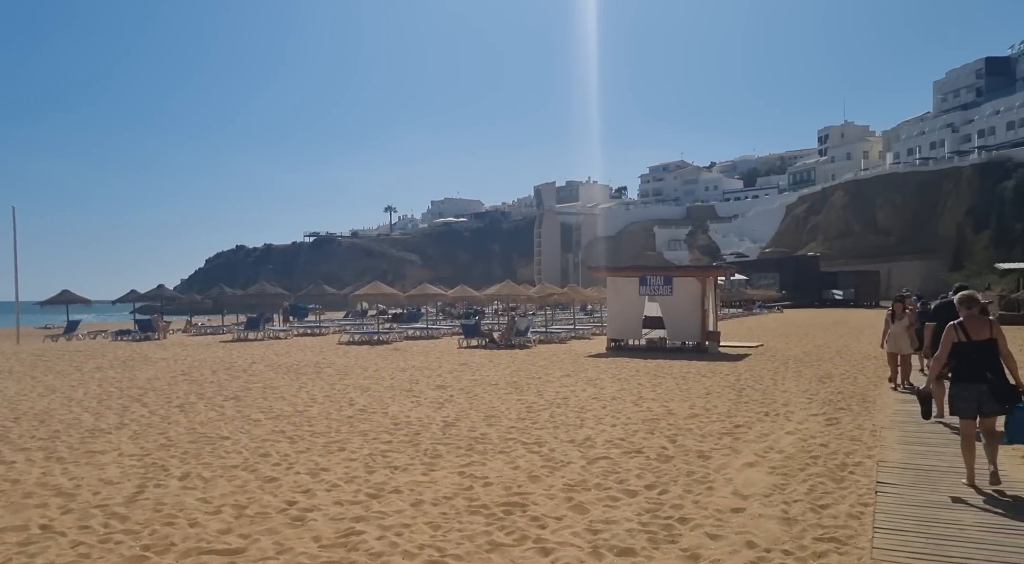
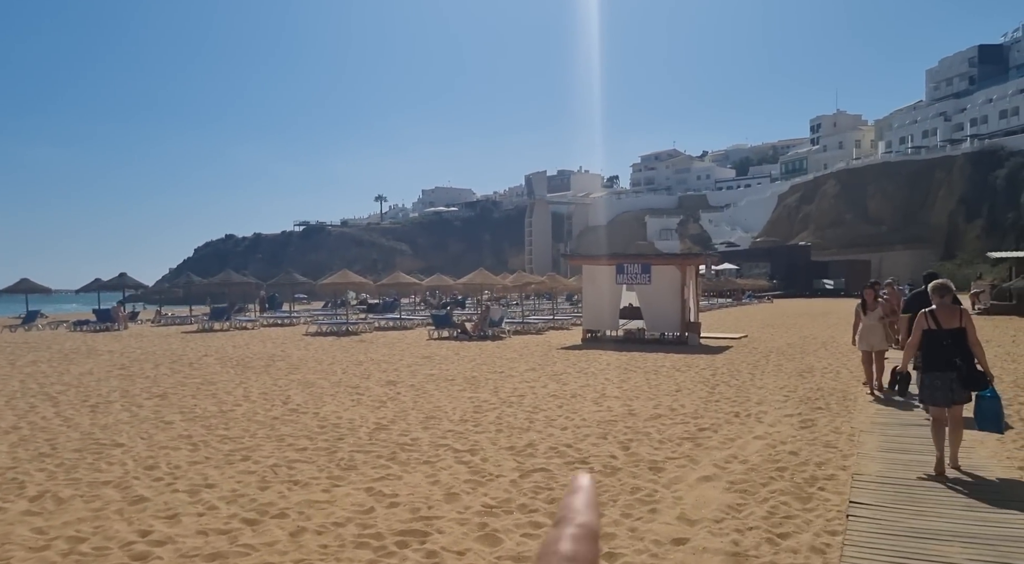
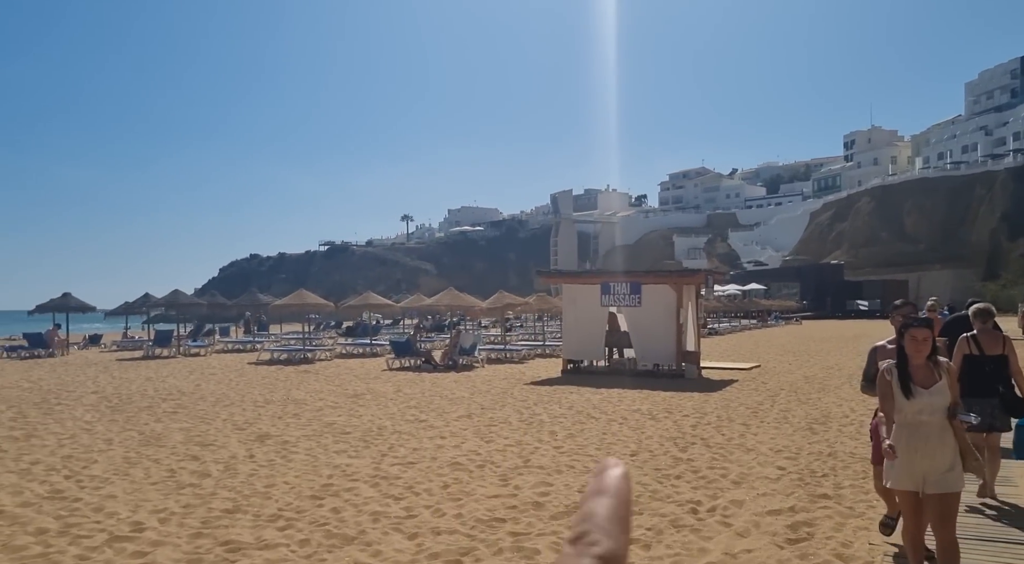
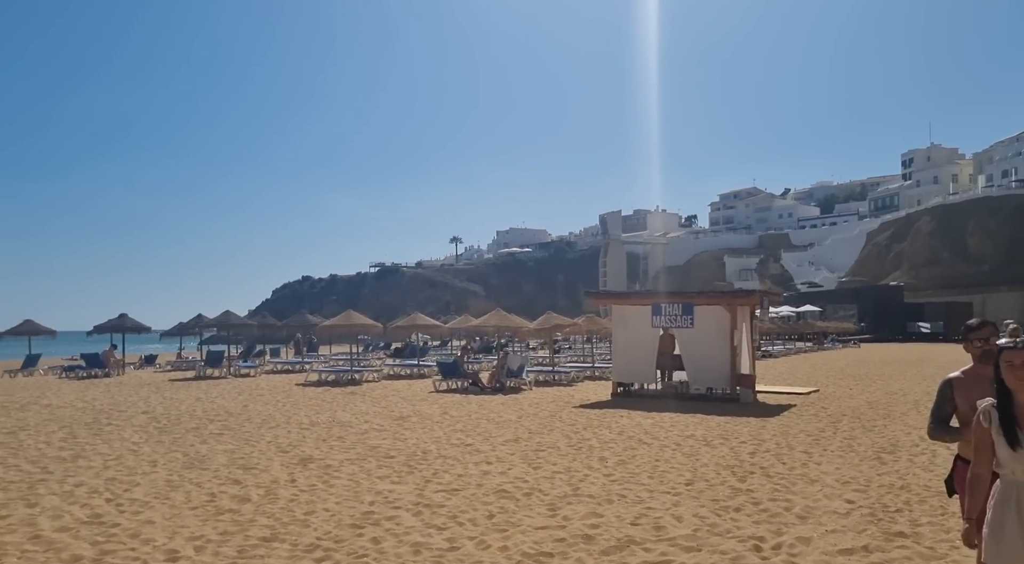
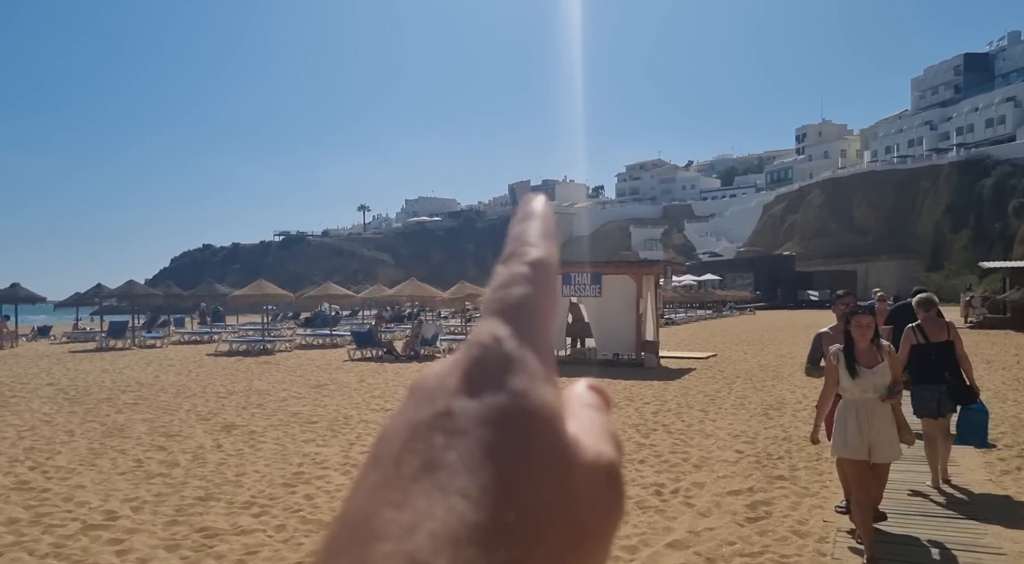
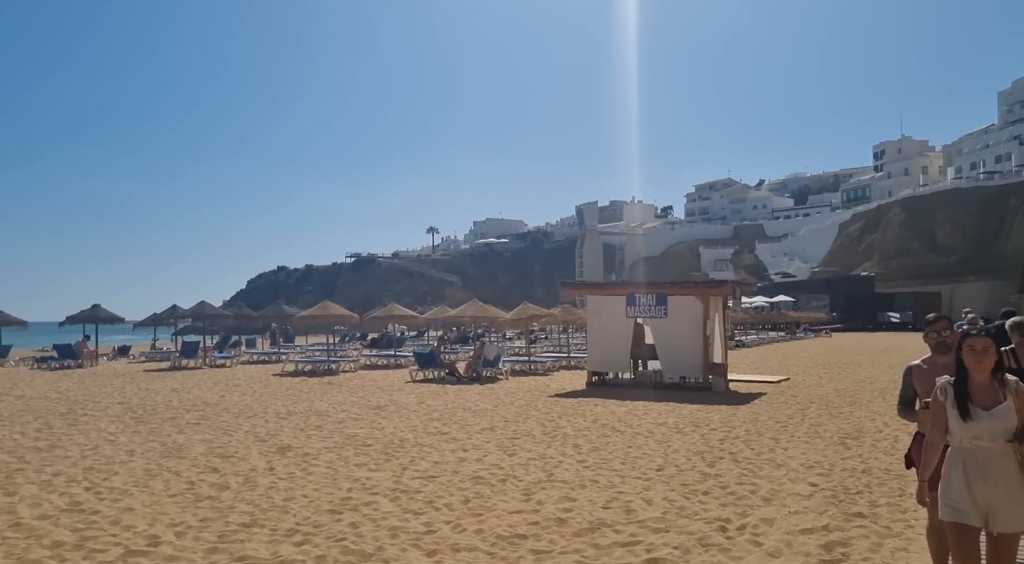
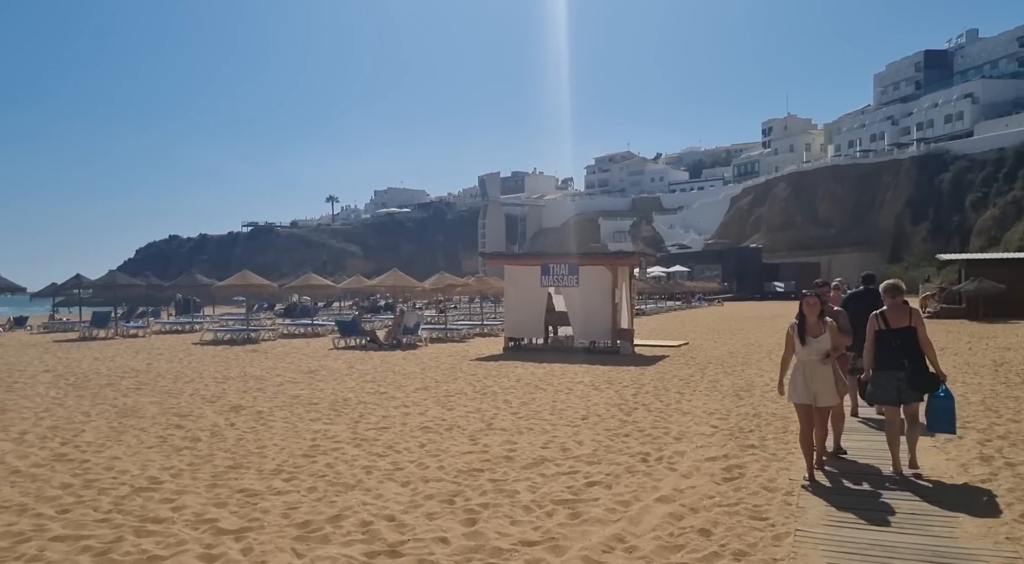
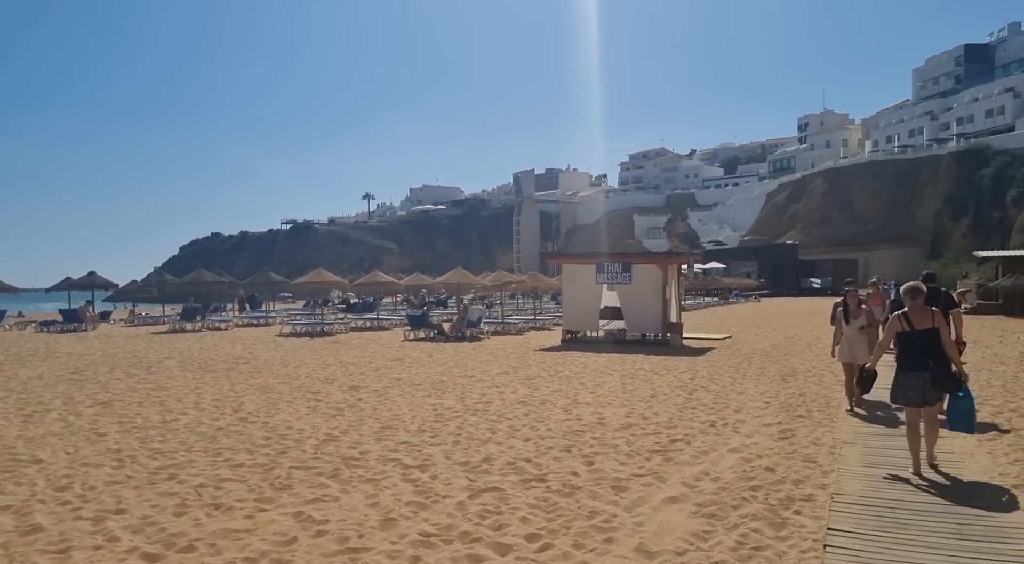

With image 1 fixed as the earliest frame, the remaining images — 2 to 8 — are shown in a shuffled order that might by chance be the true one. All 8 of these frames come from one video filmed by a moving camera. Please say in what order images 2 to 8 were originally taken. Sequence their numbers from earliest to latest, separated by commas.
2, 8, 7, 5, 3, 6, 4
